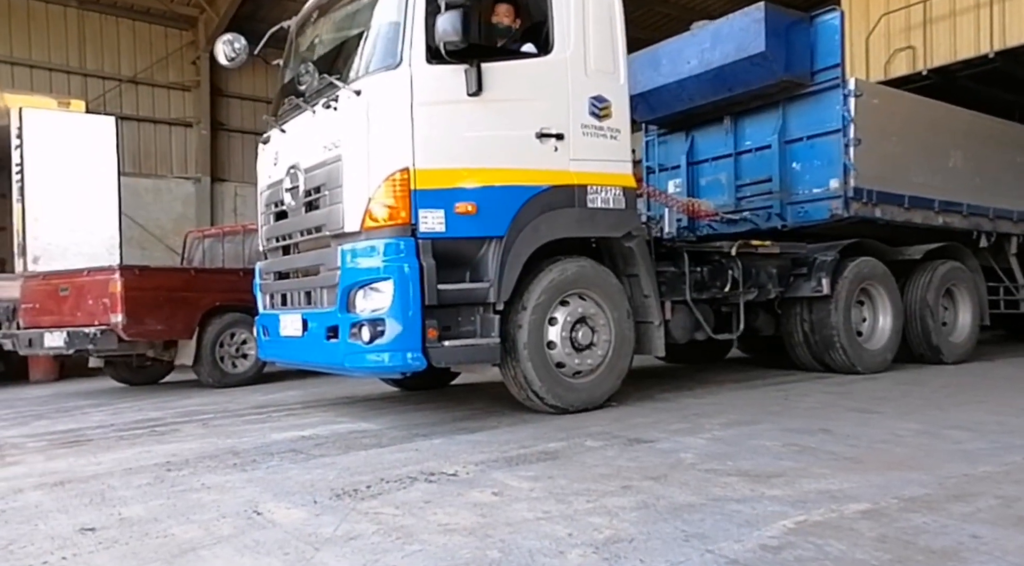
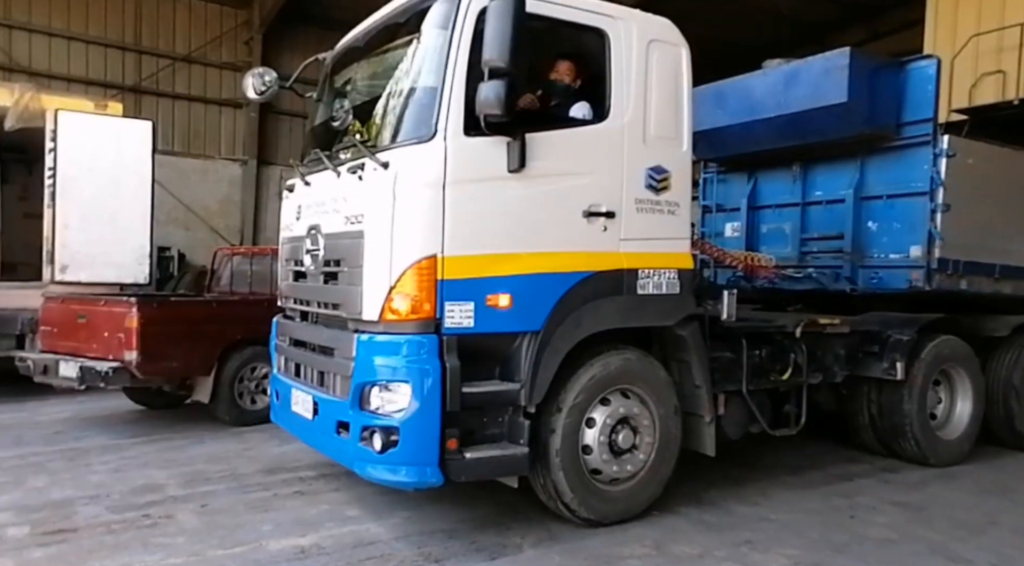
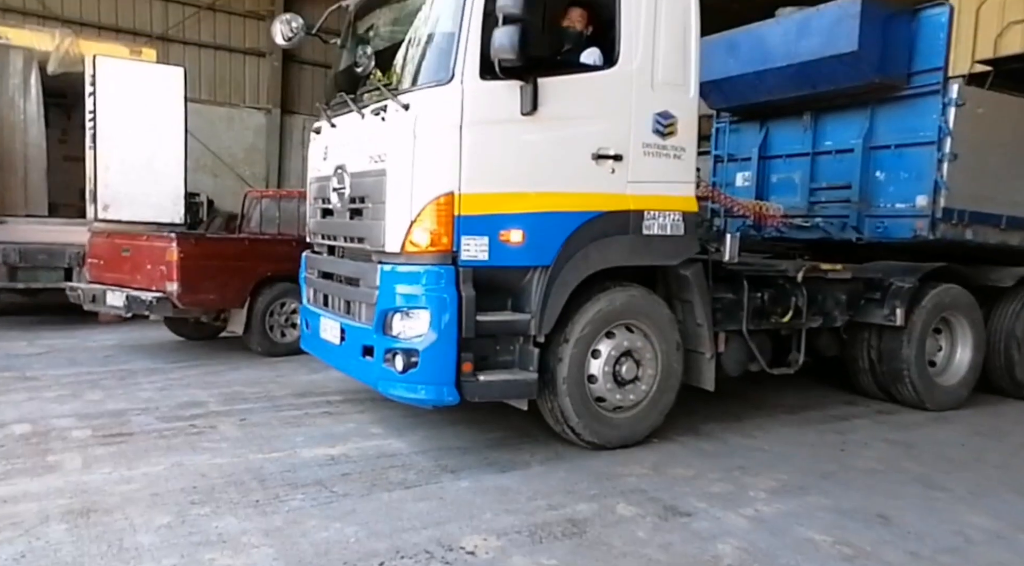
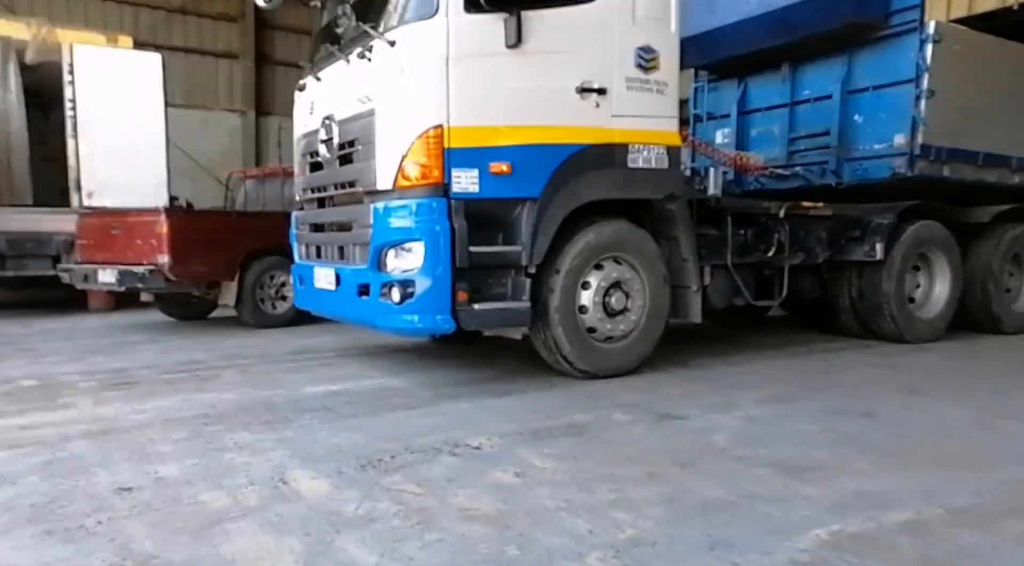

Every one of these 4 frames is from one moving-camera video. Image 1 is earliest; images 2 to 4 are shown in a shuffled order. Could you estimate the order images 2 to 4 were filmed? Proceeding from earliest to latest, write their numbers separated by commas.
4, 3, 2
